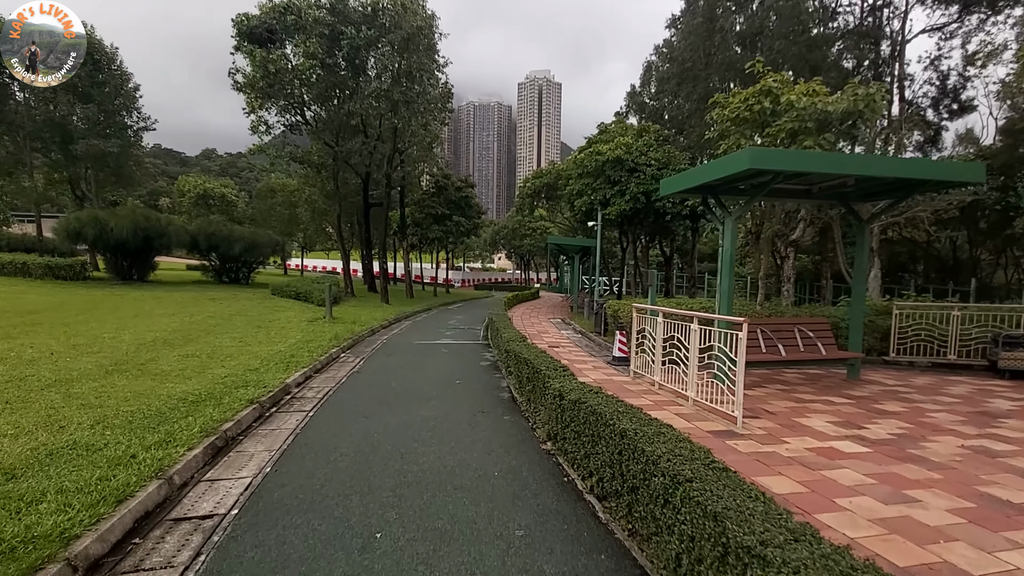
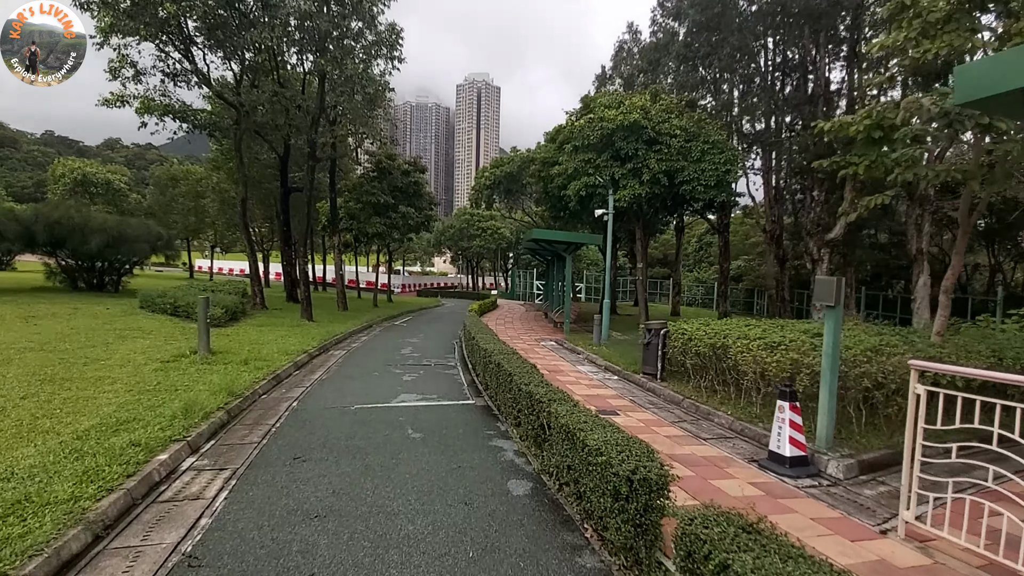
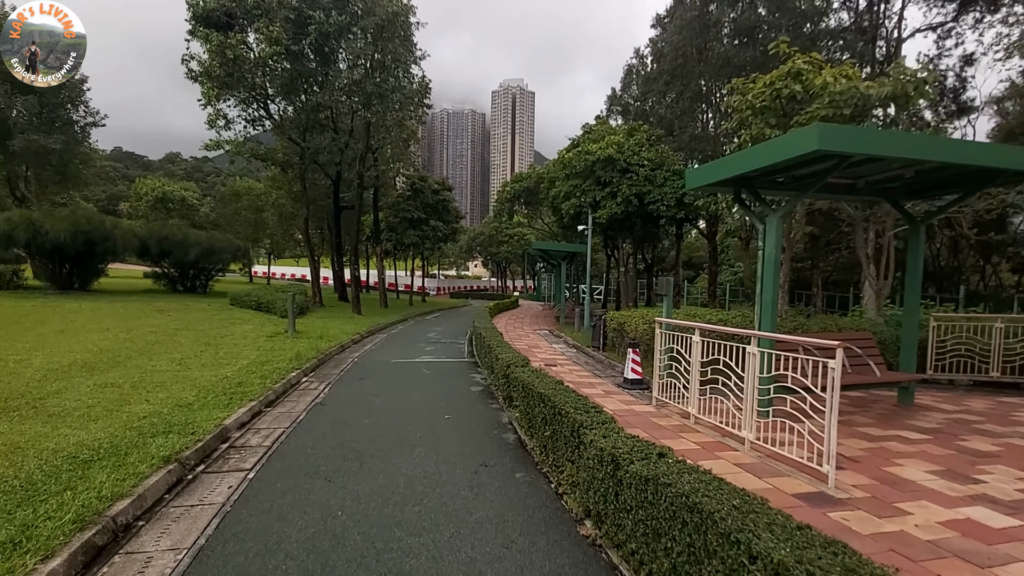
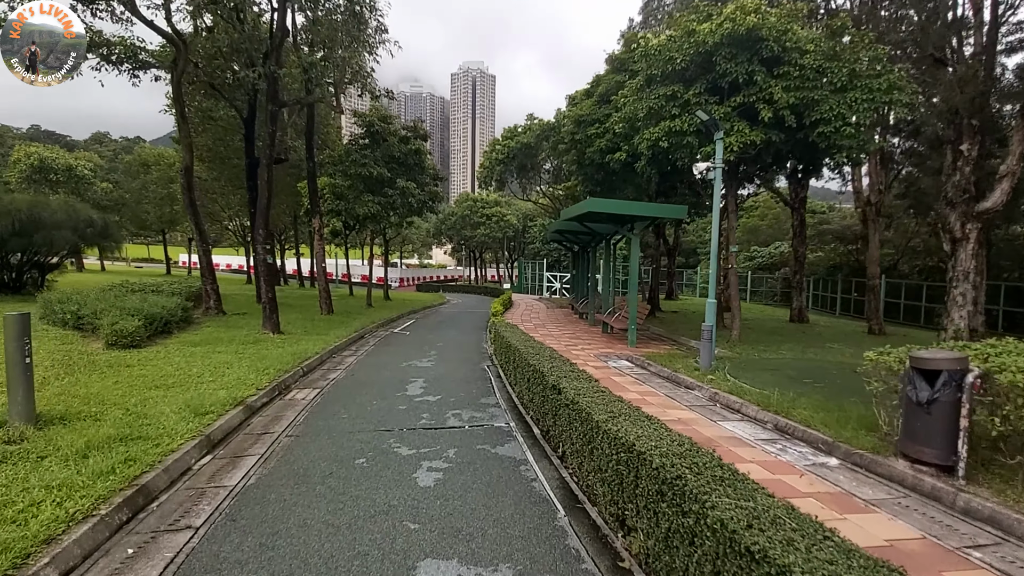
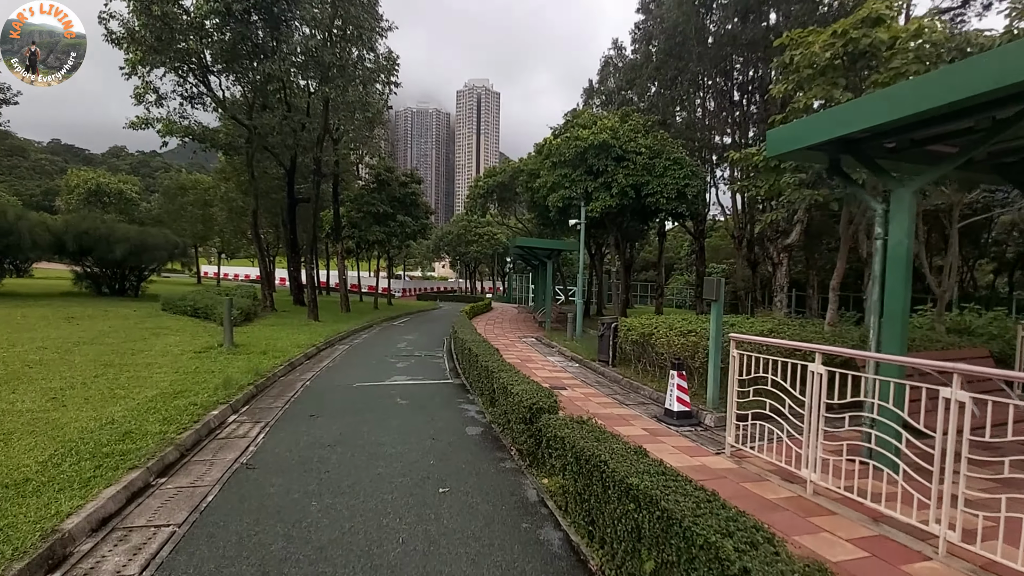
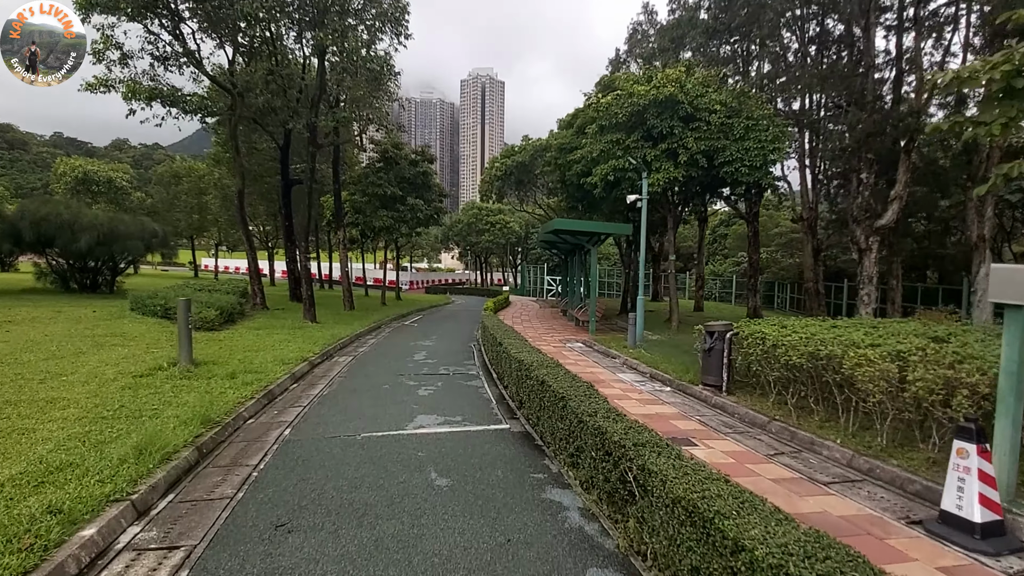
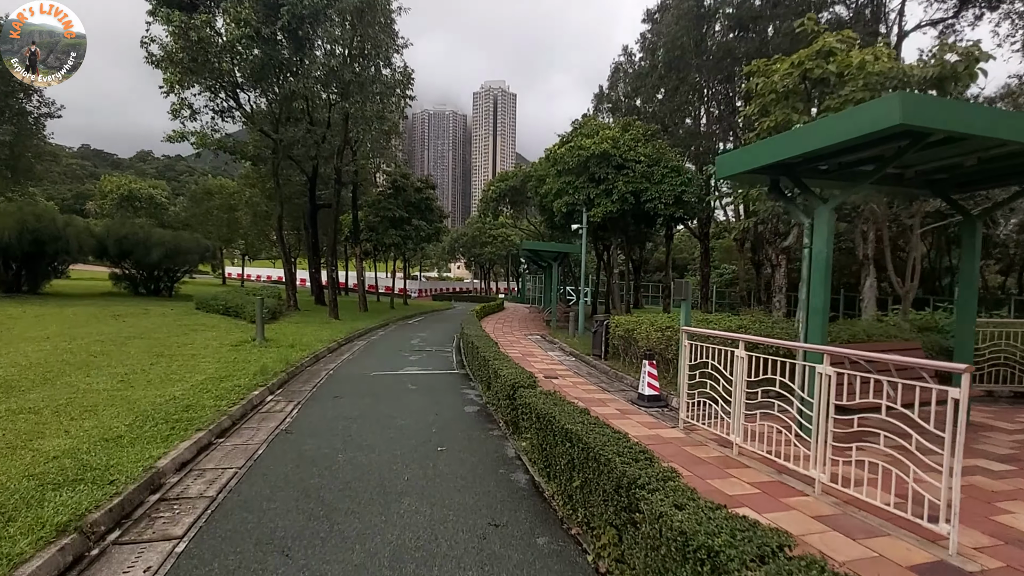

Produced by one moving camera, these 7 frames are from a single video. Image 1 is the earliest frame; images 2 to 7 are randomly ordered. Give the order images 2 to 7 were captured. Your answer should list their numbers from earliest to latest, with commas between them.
3, 7, 5, 2, 6, 4
